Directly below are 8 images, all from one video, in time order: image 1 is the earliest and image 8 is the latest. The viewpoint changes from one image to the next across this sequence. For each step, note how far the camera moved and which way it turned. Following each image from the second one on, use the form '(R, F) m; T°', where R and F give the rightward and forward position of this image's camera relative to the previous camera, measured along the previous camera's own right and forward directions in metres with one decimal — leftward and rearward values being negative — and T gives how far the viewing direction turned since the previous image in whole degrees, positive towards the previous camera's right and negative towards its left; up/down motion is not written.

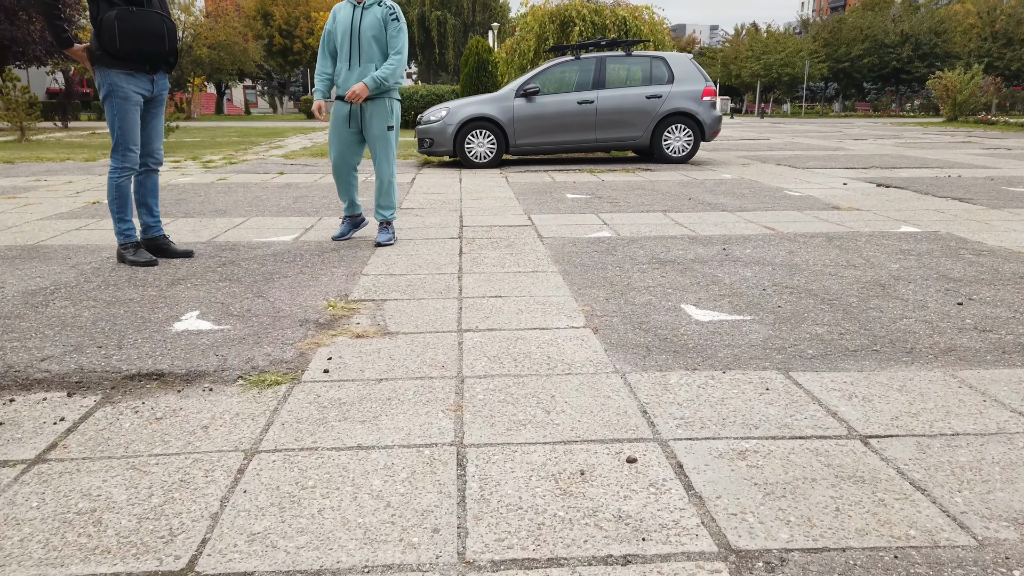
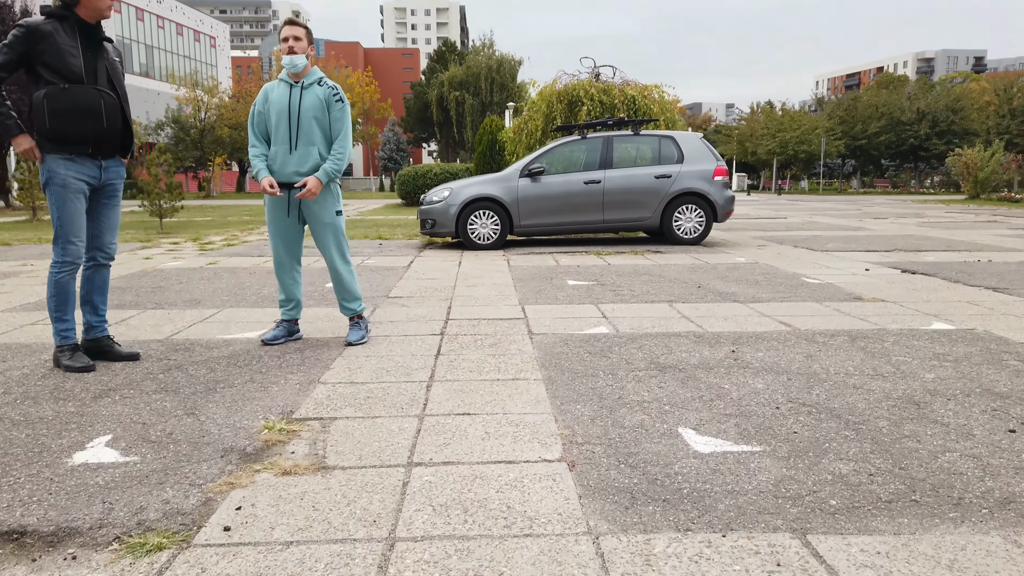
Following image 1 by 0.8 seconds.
(+0.2, +0.4) m; -2°
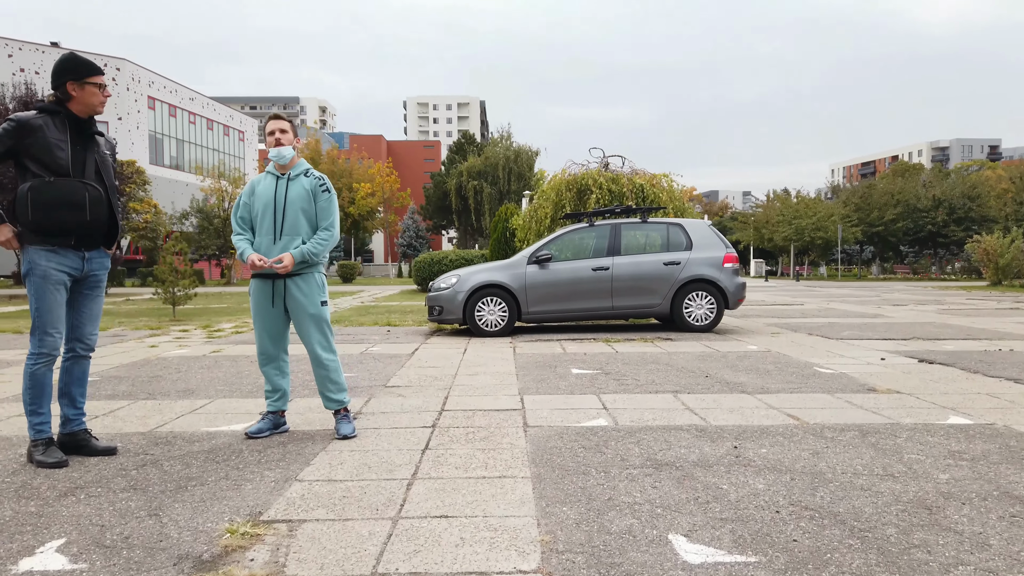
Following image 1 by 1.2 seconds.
(+0.1, +0.1) m; -2°
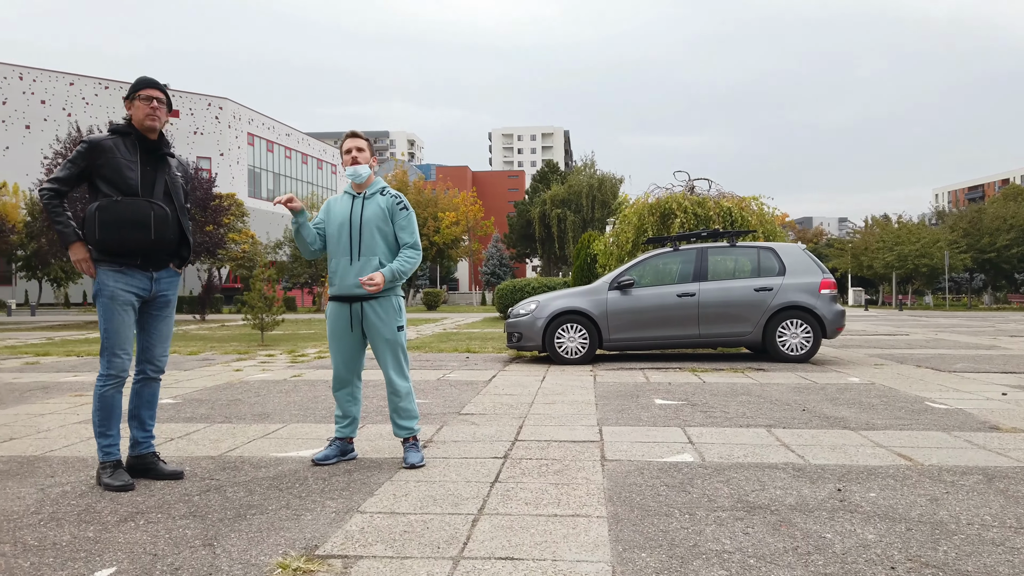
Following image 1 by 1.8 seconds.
(0.0, +0.2) m; -7°
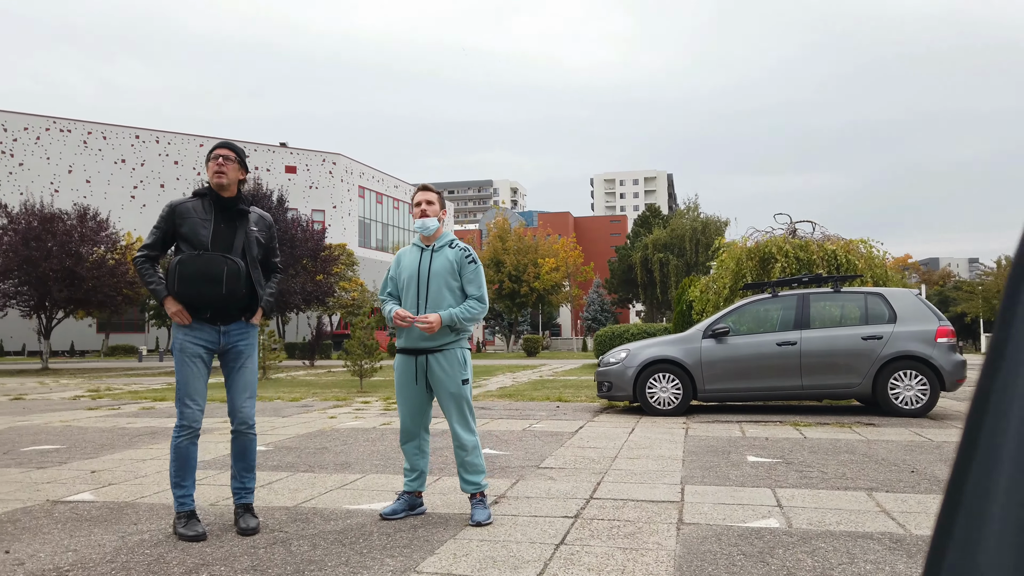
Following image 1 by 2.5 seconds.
(+0.2, +0.1) m; -8°
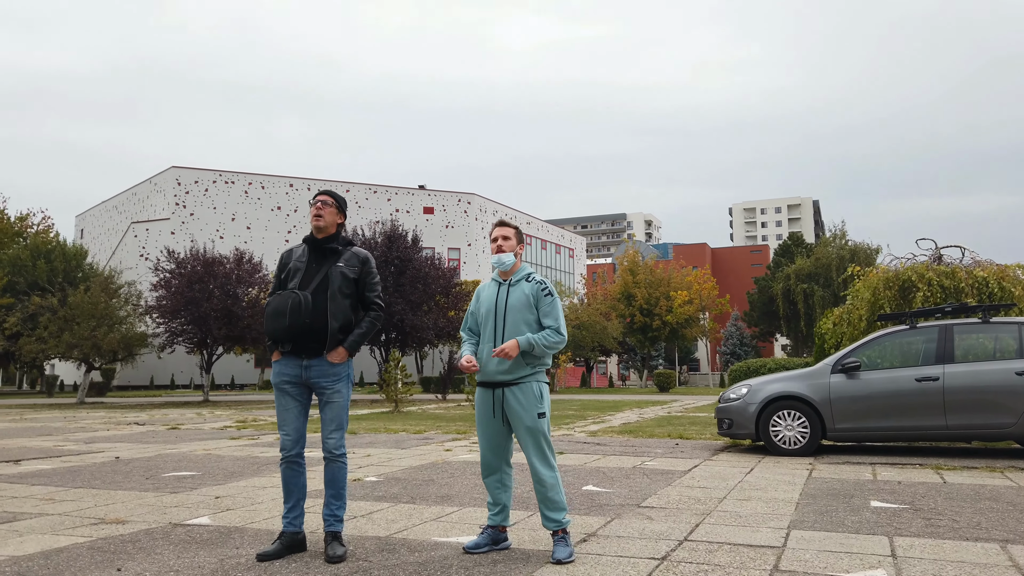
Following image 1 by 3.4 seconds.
(+0.3, 0.0) m; -10°
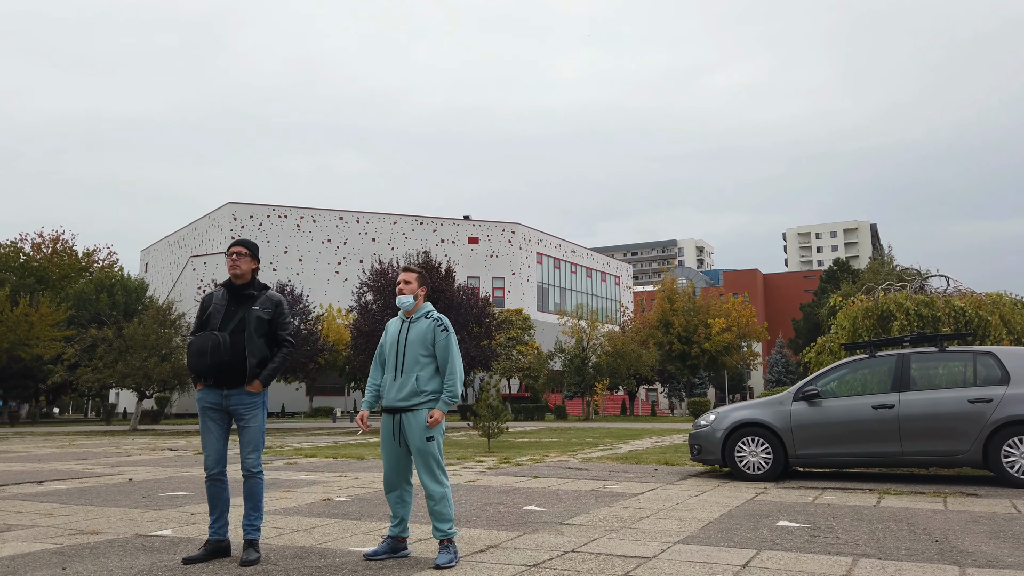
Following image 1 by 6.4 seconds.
(+1.0, -0.5) m; -4°
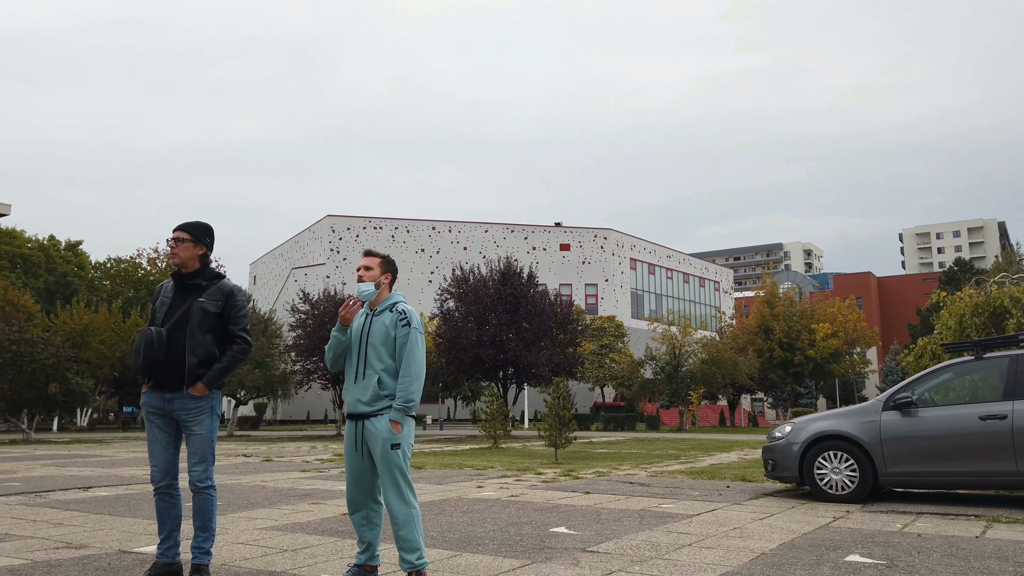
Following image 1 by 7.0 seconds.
(+0.6, +0.8) m; -8°
